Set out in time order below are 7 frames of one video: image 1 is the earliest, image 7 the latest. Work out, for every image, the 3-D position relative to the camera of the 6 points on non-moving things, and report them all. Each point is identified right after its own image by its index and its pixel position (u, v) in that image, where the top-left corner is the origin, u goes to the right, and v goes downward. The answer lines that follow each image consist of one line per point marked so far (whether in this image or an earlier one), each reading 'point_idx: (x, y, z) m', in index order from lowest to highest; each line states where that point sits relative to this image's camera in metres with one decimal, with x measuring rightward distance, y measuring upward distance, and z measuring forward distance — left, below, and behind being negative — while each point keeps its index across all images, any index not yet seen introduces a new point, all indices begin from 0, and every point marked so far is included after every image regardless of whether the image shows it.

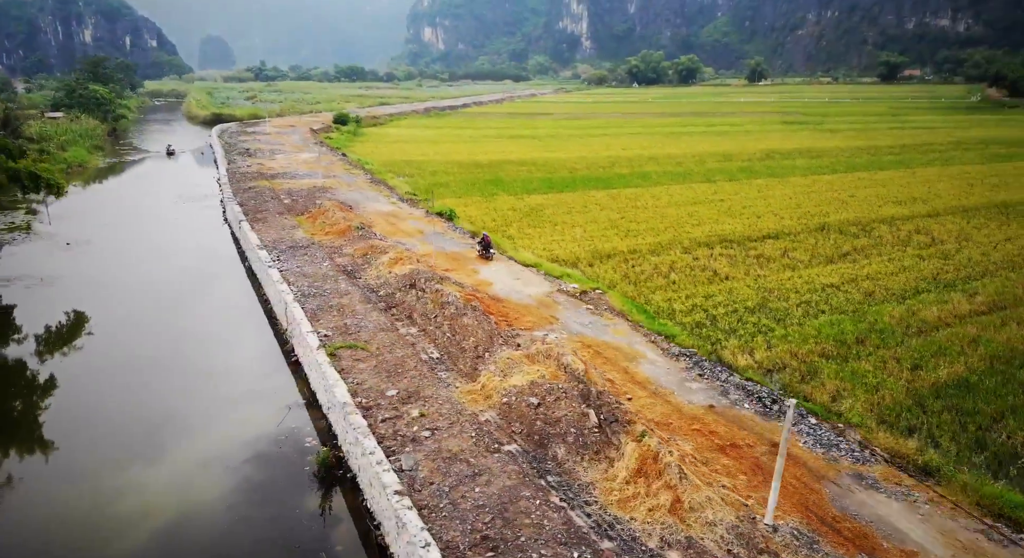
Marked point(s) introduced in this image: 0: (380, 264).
0: (-2.4, +0.3, +14.4) m
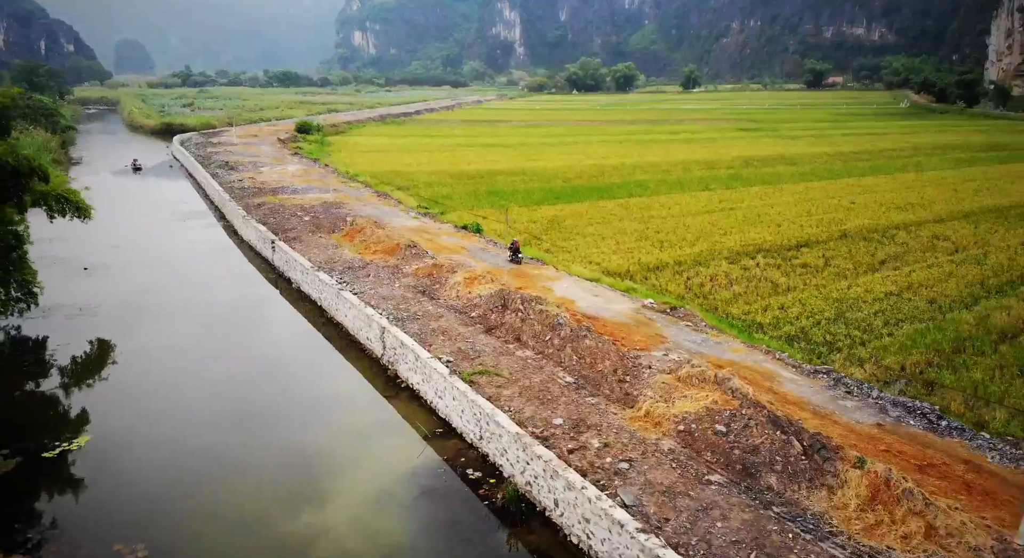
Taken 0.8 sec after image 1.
0: (-1.0, -0.1, +14.0) m
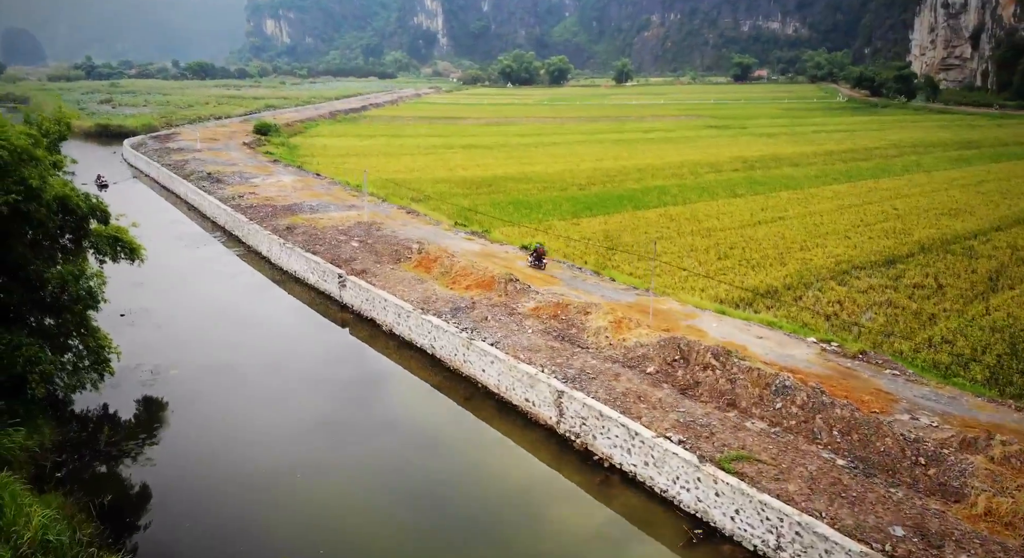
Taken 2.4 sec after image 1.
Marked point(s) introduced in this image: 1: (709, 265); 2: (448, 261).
0: (+1.4, -0.8, +12.3) m
1: (+4.6, +0.3, +18.2) m
2: (-1.4, +0.4, +16.2) m
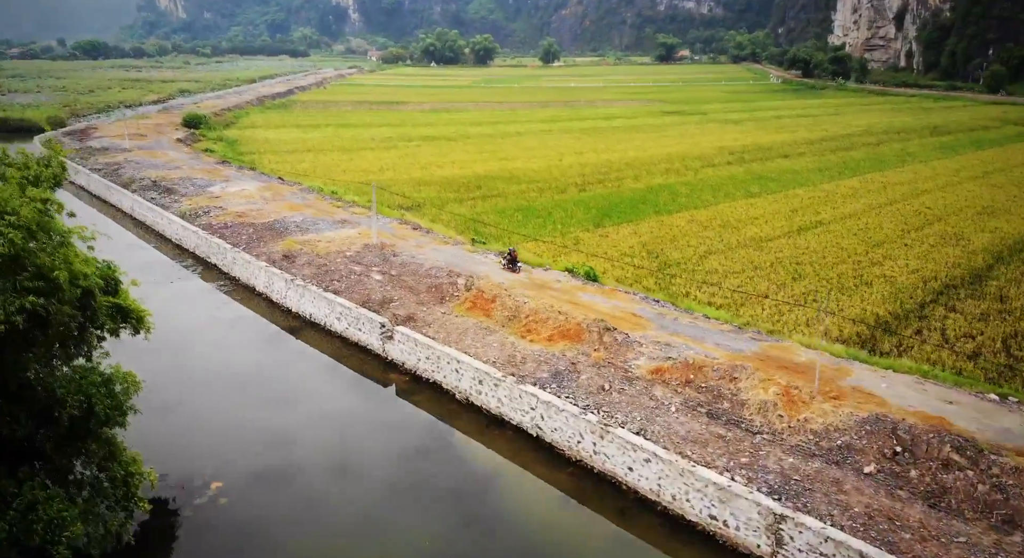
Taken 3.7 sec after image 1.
0: (+3.2, -1.6, +9.9) m
1: (+5.7, -0.2, +16.1) m
2: (0.0, -0.4, +13.4) m
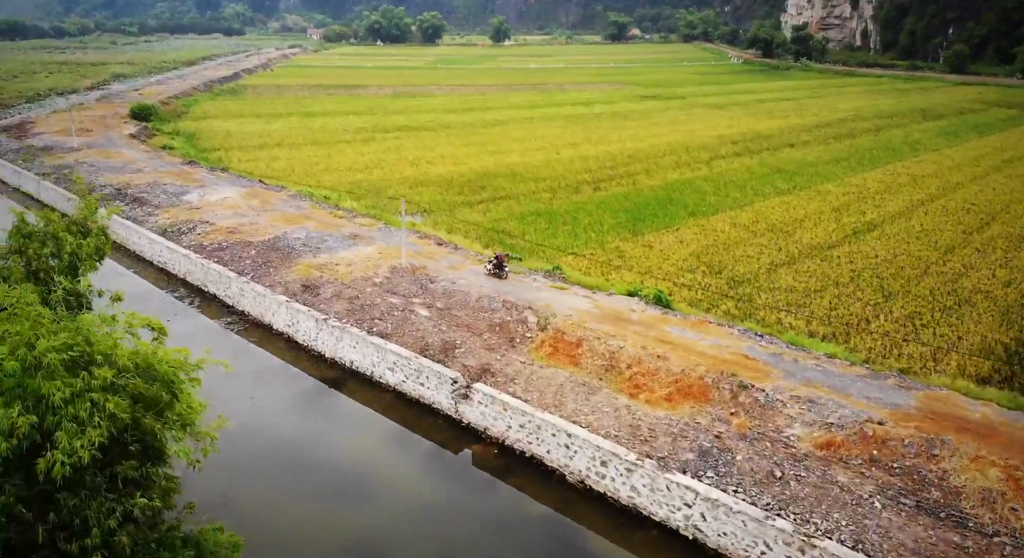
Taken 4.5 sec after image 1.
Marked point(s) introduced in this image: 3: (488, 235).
0: (+4.9, -2.2, +8.1) m
1: (+6.8, -0.6, +14.4) m
2: (+1.4, -1.0, +11.3) m
3: (-0.6, +1.2, +19.7) m
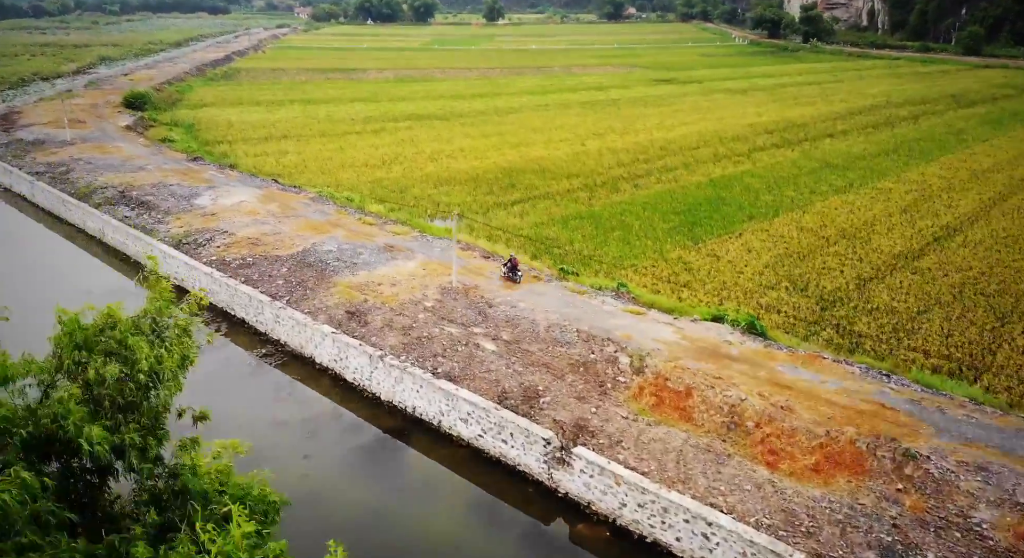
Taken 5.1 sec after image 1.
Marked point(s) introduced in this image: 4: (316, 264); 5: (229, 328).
0: (+6.3, -2.7, +6.5) m
1: (+8.1, -1.0, +12.9) m
2: (+2.7, -1.5, +9.7) m
3: (+0.5, +0.9, +18.0) m
4: (-3.8, +0.3, +15.2) m
5: (-5.1, -0.9, +13.9) m
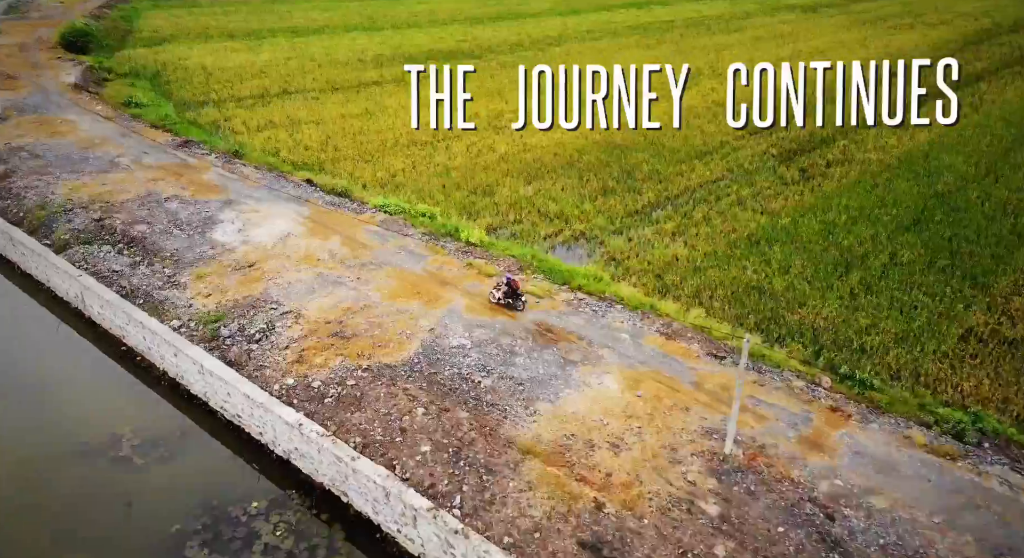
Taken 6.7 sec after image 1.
0: (+10.2, -5.1, +1.5) m
1: (+11.5, -2.5, +7.7) m
2: (+6.4, -3.6, +4.2) m
3: (+3.7, -0.3, +12.1) m
4: (-0.5, -1.4, +9.1) m
5: (-1.7, -2.8, +7.9) m
